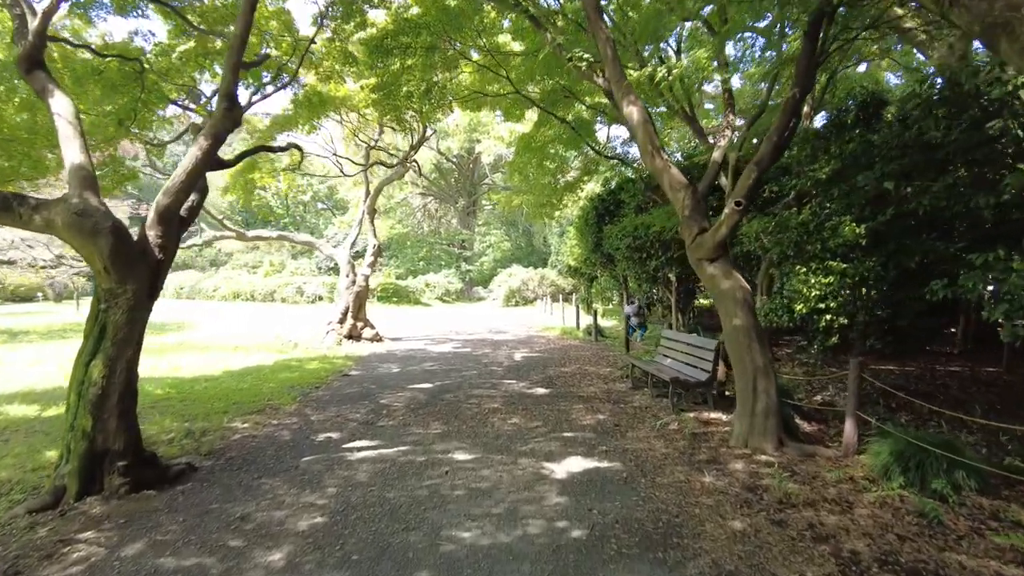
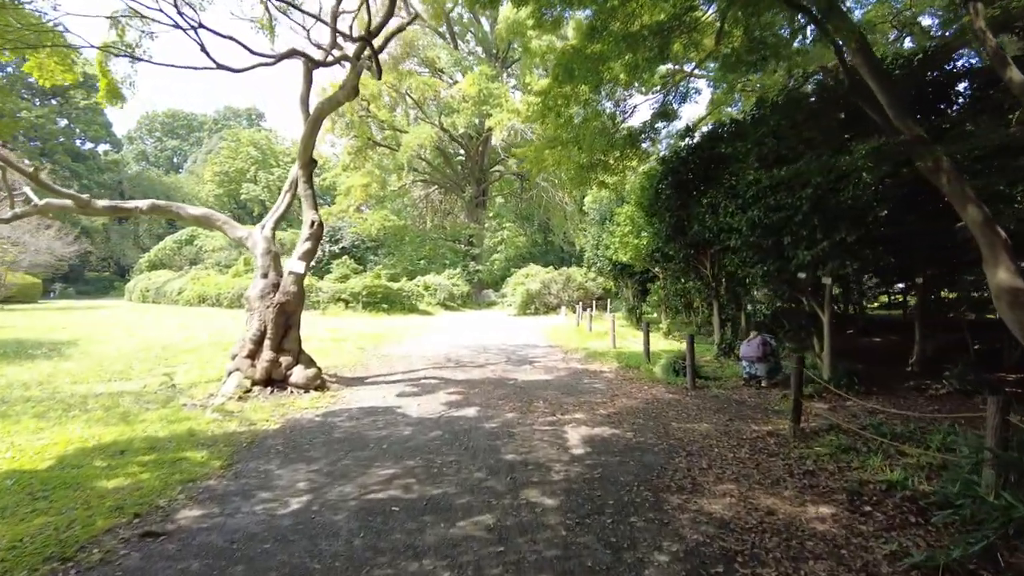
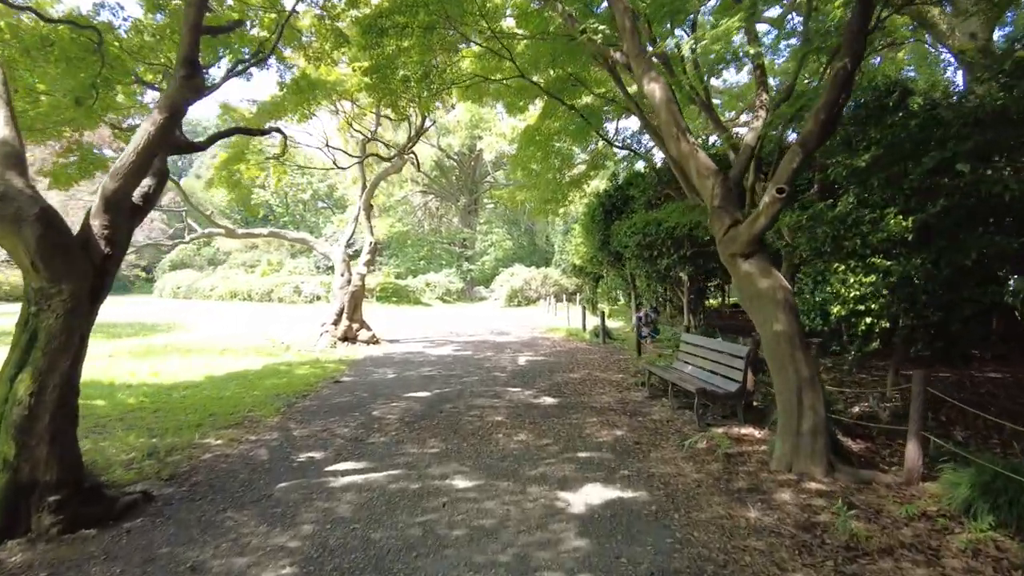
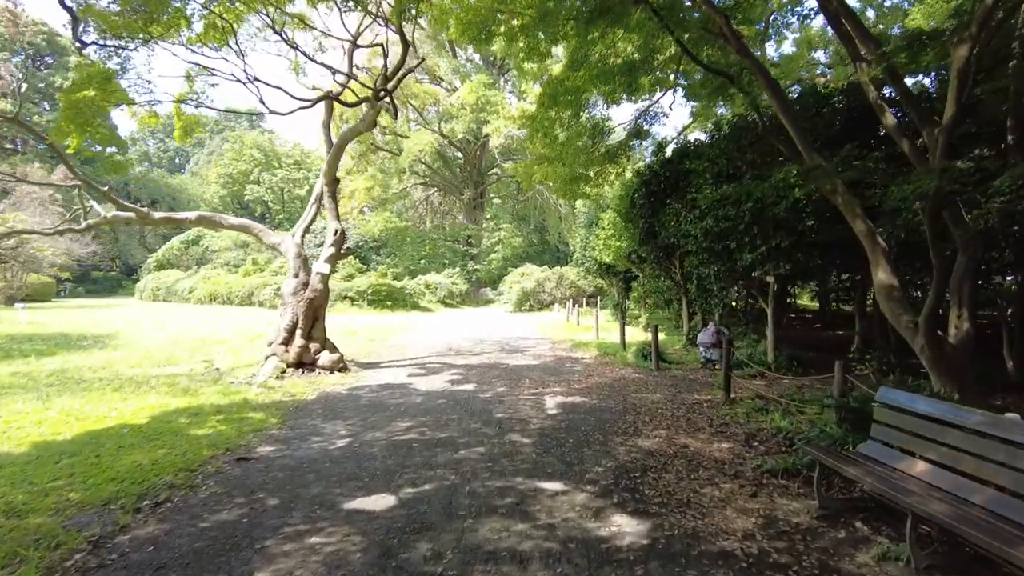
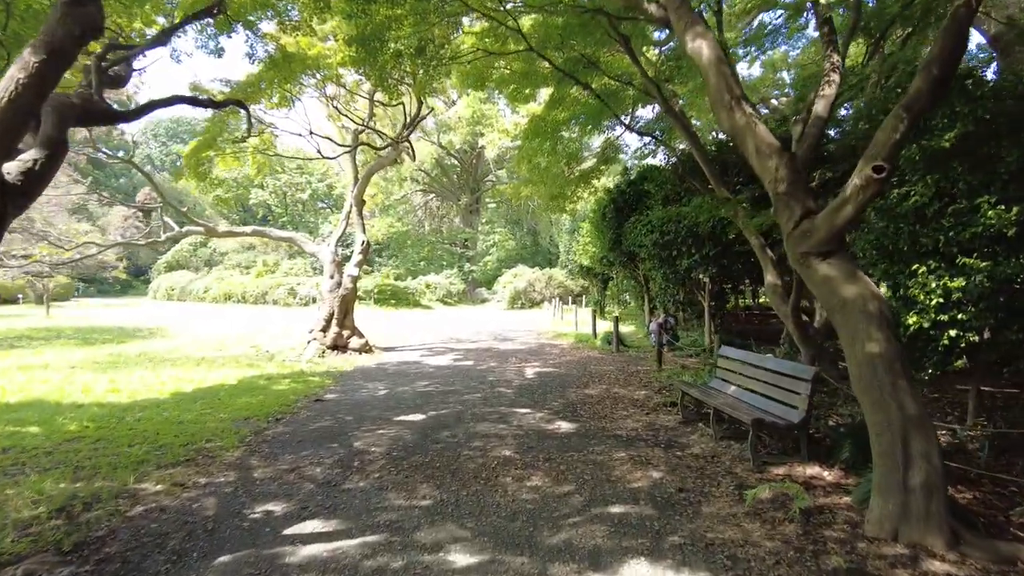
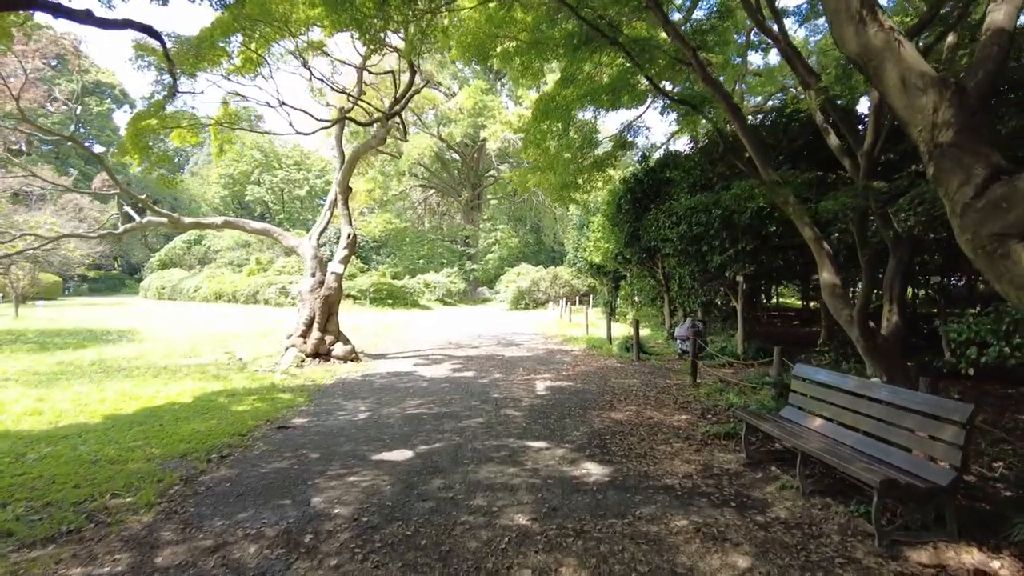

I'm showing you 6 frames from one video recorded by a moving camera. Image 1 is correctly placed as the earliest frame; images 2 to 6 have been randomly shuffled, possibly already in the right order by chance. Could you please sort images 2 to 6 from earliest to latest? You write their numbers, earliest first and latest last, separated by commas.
3, 5, 6, 4, 2
